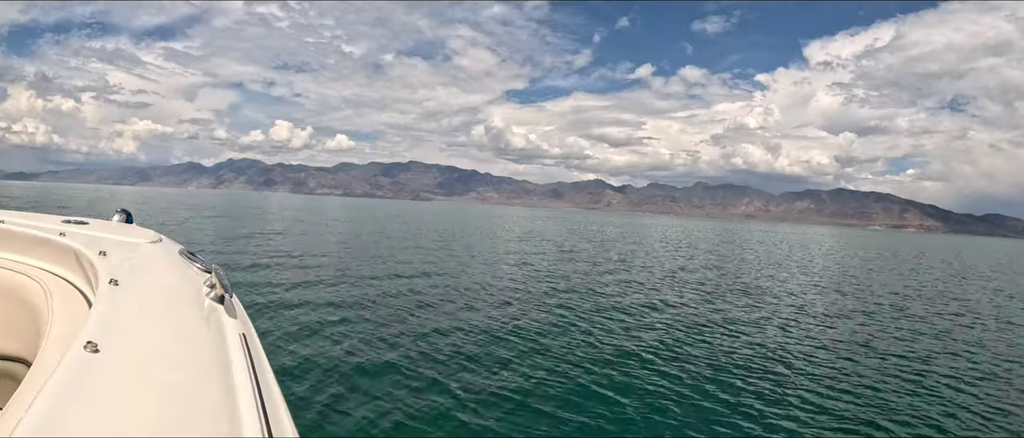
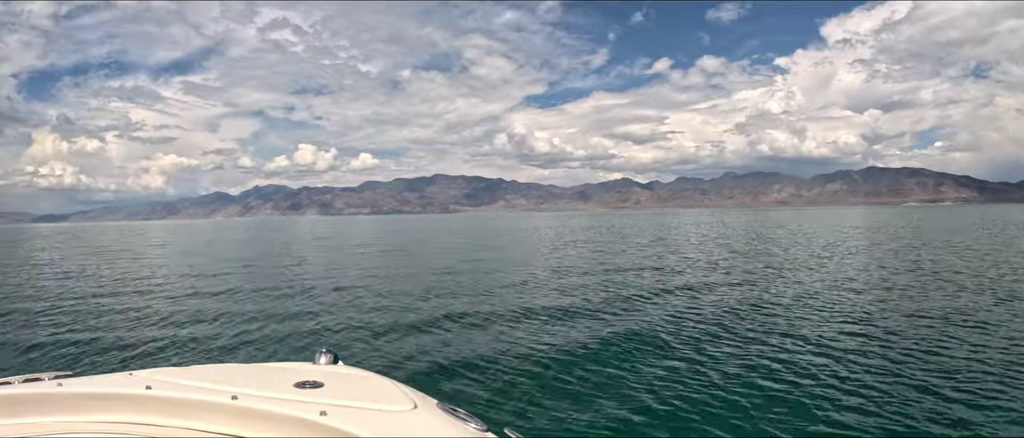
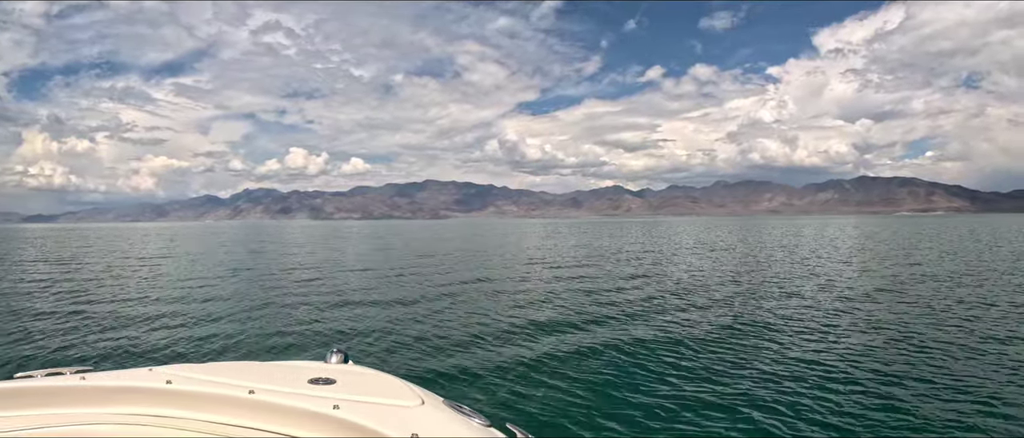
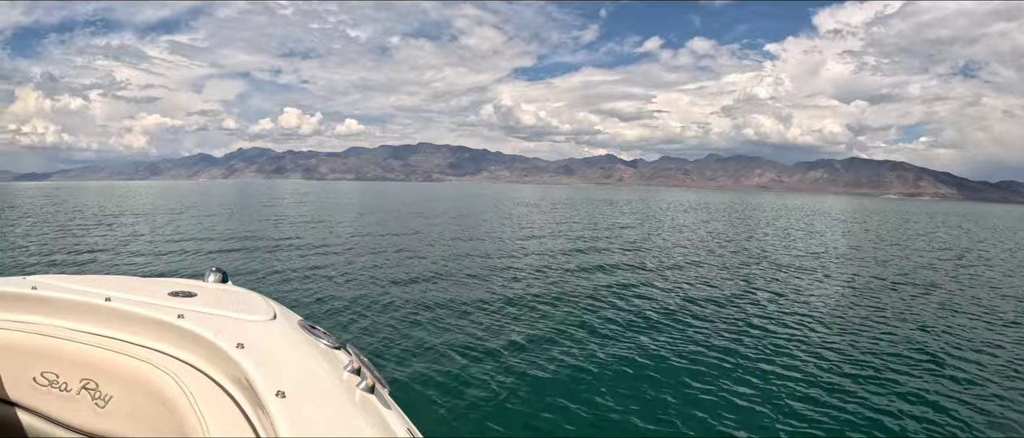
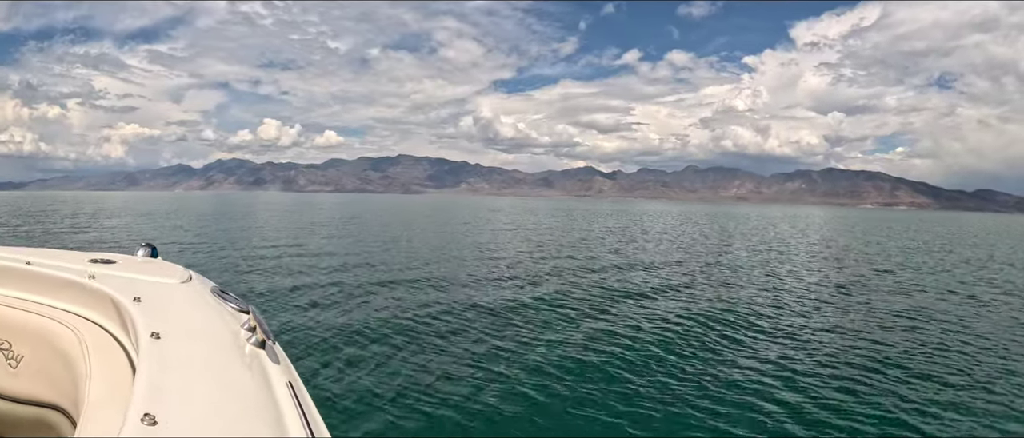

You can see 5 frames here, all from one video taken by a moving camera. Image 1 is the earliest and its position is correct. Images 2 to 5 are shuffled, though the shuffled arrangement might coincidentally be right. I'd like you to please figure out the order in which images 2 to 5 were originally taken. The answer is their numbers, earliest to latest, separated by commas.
5, 4, 2, 3
